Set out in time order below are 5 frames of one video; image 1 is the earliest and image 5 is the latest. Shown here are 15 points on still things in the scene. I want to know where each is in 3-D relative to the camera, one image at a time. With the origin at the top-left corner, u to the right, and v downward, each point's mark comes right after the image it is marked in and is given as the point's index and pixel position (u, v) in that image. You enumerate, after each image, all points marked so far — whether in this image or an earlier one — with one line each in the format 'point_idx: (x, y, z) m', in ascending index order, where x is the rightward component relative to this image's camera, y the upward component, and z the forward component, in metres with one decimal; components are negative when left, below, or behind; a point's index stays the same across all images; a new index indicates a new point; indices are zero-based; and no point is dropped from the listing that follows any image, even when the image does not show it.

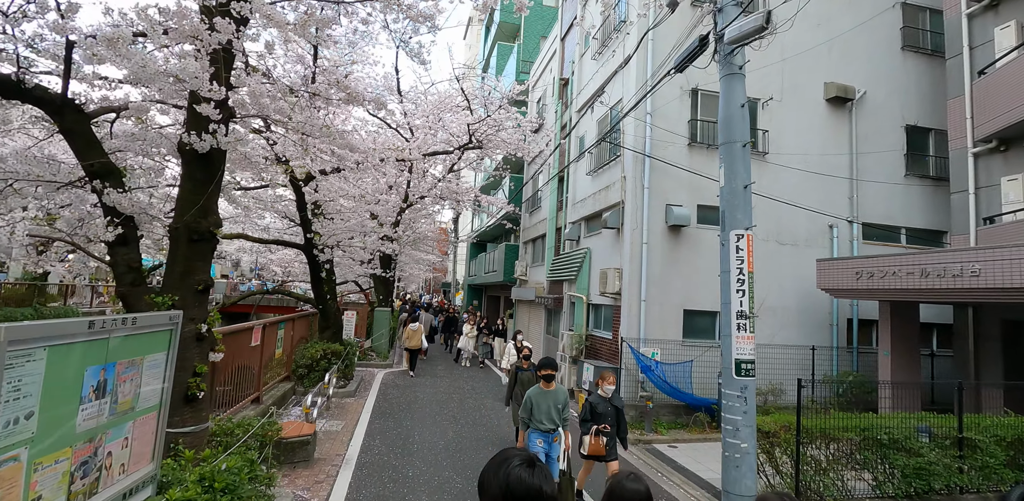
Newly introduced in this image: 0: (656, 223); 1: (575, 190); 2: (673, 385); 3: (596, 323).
0: (+2.7, +0.5, +9.4) m
1: (+1.6, +1.6, +12.9) m
2: (+2.7, -2.3, +8.5) m
3: (+1.9, -1.6, +11.0) m
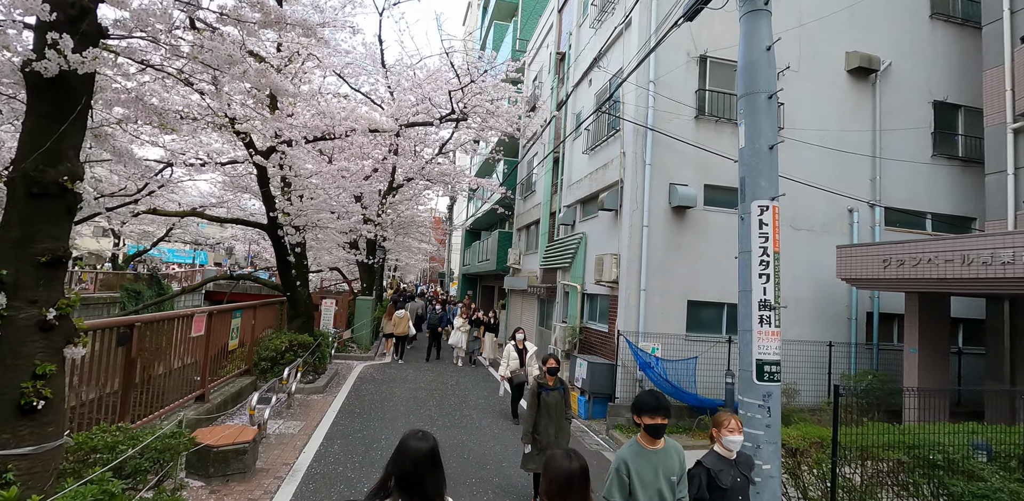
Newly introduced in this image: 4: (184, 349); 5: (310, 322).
0: (+2.5, +0.8, +8.4) m
1: (+1.4, +1.9, +11.9) m
2: (+2.5, -2.1, +7.6) m
3: (+1.6, -1.3, +10.1) m
4: (-3.9, -1.2, +5.9) m
5: (-3.9, -1.4, +9.6) m
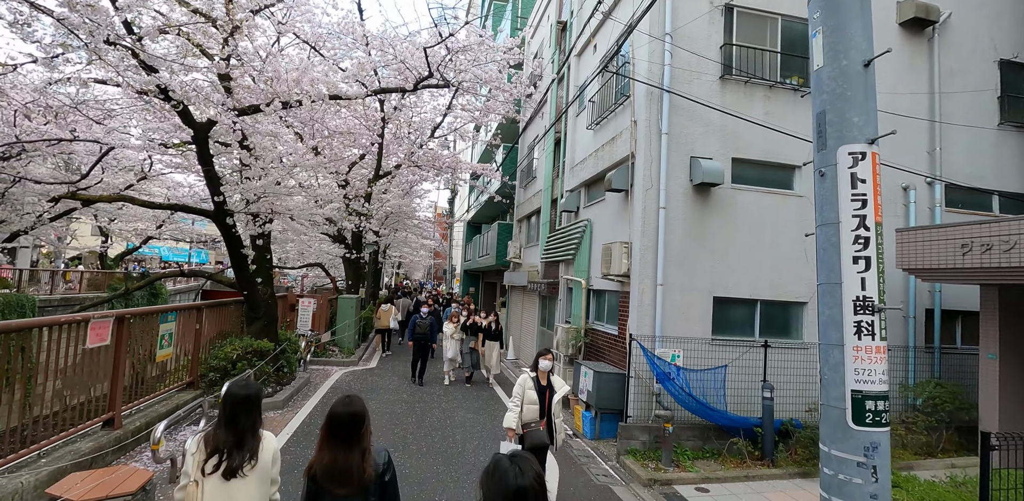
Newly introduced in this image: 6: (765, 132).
0: (+2.3, +1.0, +7.0) m
1: (+1.3, +2.1, +10.5) m
2: (+2.3, -1.9, +6.2) m
3: (+1.5, -1.1, +8.7) m
4: (-4.1, -1.1, +4.7) m
5: (-4.0, -1.2, +8.3) m
6: (+3.8, +1.8, +7.4) m
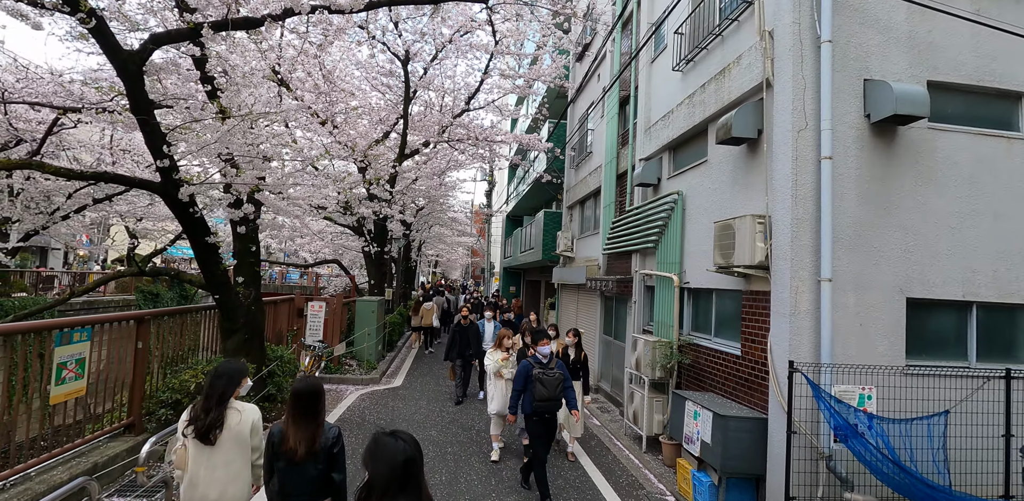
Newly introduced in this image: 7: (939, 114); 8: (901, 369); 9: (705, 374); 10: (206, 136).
0: (+3.0, +1.2, +4.5) m
1: (+2.2, +2.3, +8.0) m
2: (+3.0, -1.7, +3.7) m
3: (+2.3, -0.9, +6.2) m
4: (-3.6, -1.0, +2.6) m
5: (-3.2, -1.1, +6.2) m
6: (+4.4, +2.0, +4.7) m
7: (+4.1, +1.3, +4.7) m
8: (+3.4, -1.0, +4.3) m
9: (+2.2, -1.4, +5.7) m
10: (-3.6, +1.3, +5.9) m
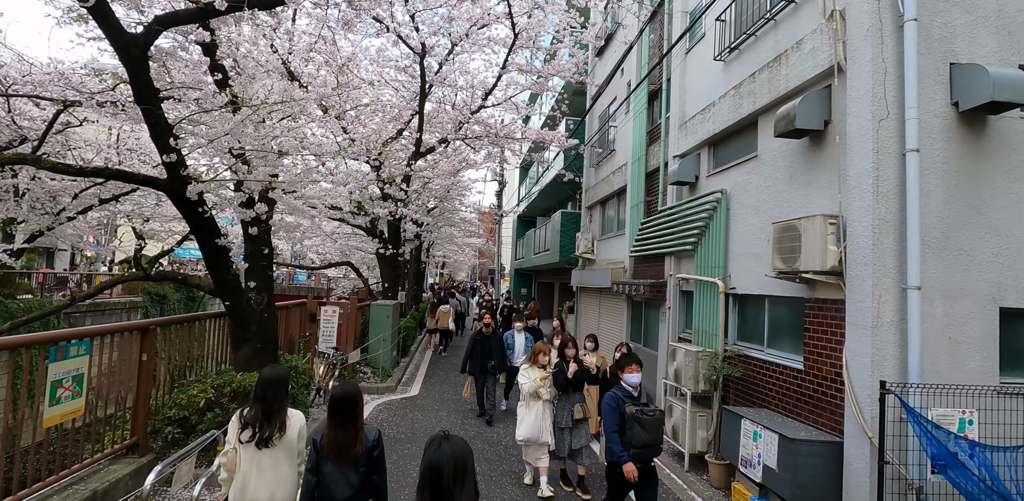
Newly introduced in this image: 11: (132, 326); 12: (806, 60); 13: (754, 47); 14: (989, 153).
0: (+3.4, +1.2, +4.0) m
1: (+2.6, +2.3, +7.6) m
2: (+3.3, -1.7, +3.2) m
3: (+2.7, -0.9, +5.7) m
4: (-3.2, -1.0, +2.2) m
5: (-2.8, -1.1, +5.8) m
6: (+4.8, +2.0, +4.2) m
7: (+4.5, +1.3, +4.2) m
8: (+3.7, -1.0, +3.8) m
9: (+2.6, -1.5, +5.2) m
10: (-3.3, +1.3, +5.5) m
11: (-3.4, -0.7, +4.4) m
12: (+2.8, +1.8, +4.7) m
13: (+2.8, +2.3, +5.7) m
14: (+3.9, +0.8, +4.0) m
